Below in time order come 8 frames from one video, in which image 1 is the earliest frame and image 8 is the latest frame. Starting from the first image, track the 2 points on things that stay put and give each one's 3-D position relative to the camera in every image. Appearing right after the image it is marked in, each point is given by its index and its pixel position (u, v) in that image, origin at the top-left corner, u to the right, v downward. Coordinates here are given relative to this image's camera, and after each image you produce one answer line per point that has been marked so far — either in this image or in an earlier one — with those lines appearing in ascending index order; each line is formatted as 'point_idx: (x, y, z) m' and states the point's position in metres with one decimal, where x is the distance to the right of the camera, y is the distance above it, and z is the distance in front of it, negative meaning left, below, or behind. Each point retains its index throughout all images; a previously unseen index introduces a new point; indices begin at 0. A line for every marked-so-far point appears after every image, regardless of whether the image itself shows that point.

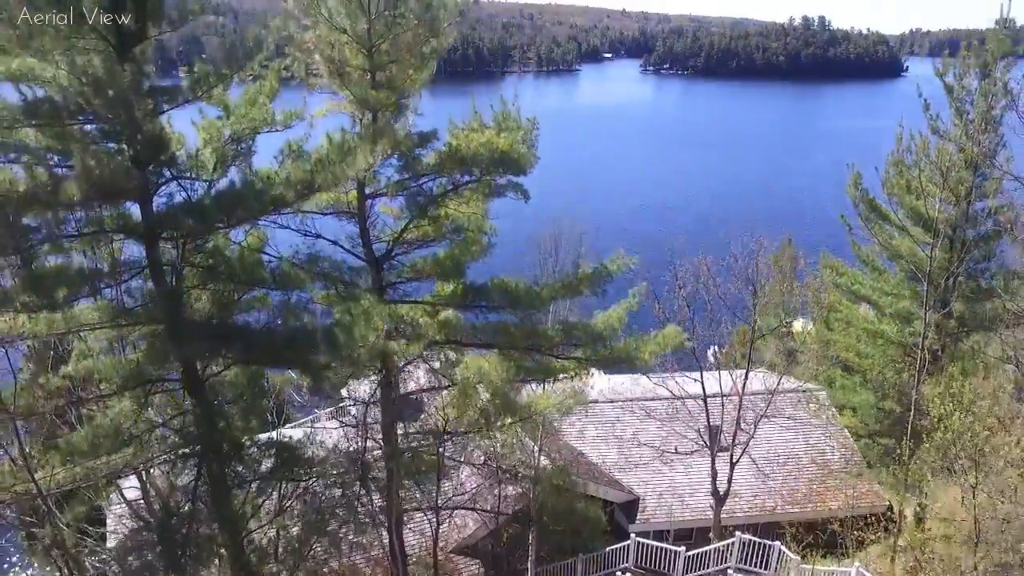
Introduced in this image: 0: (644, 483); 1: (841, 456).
0: (+2.4, -3.7, +12.4) m
1: (+6.2, -3.4, +13.0) m
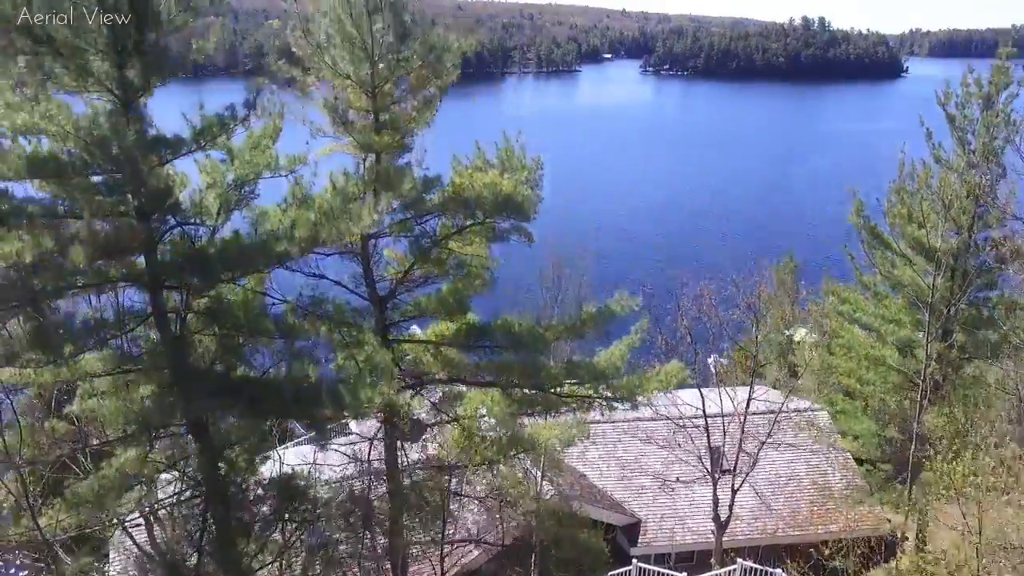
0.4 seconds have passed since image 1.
0: (+2.4, -4.0, +12.4) m
1: (+6.3, -3.6, +13.0) m
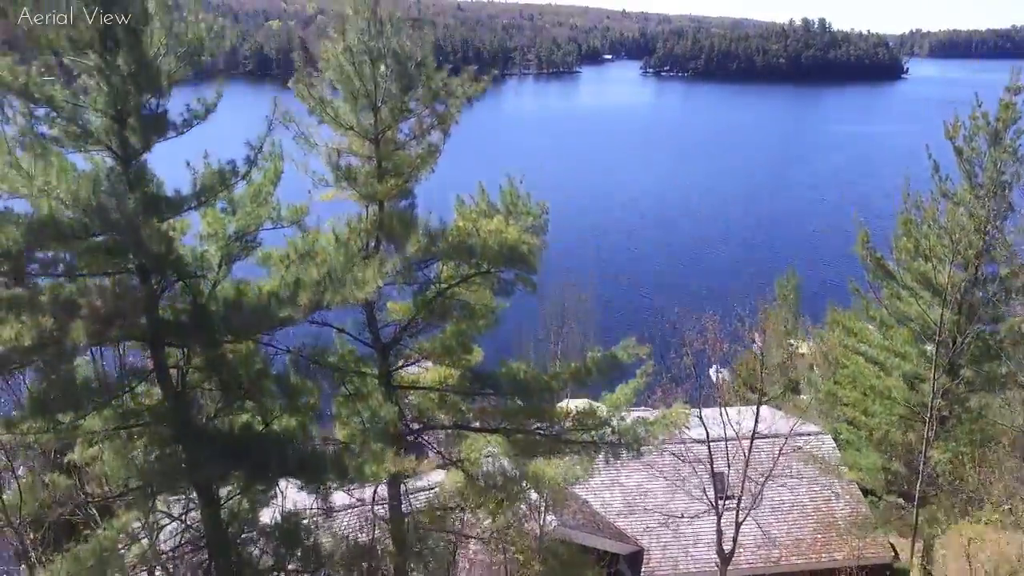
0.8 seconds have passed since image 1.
0: (+2.4, -4.4, +12.4) m
1: (+6.3, -4.0, +13.0) m
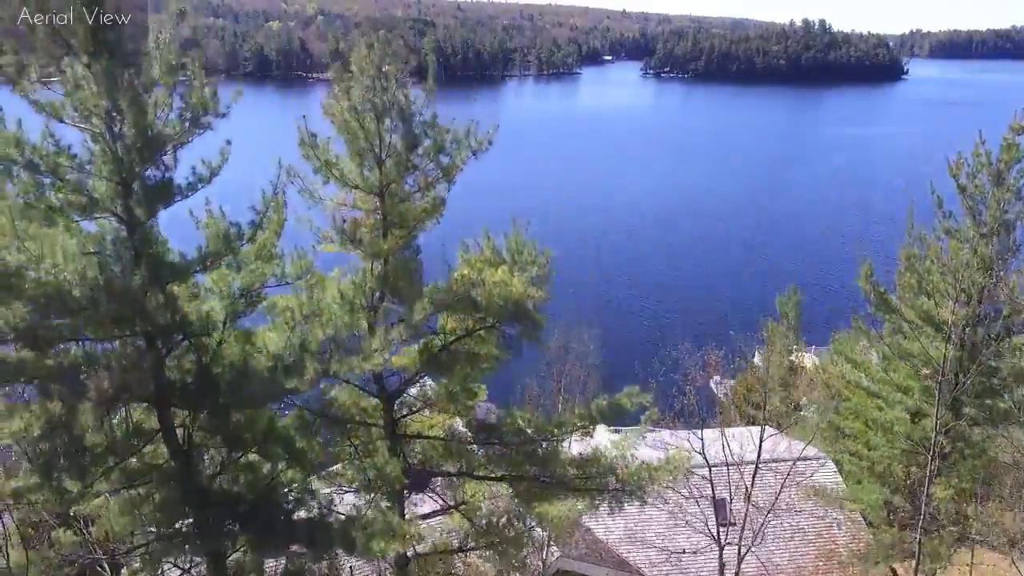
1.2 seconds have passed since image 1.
0: (+2.5, -4.8, +12.4) m
1: (+6.3, -4.4, +13.0) m
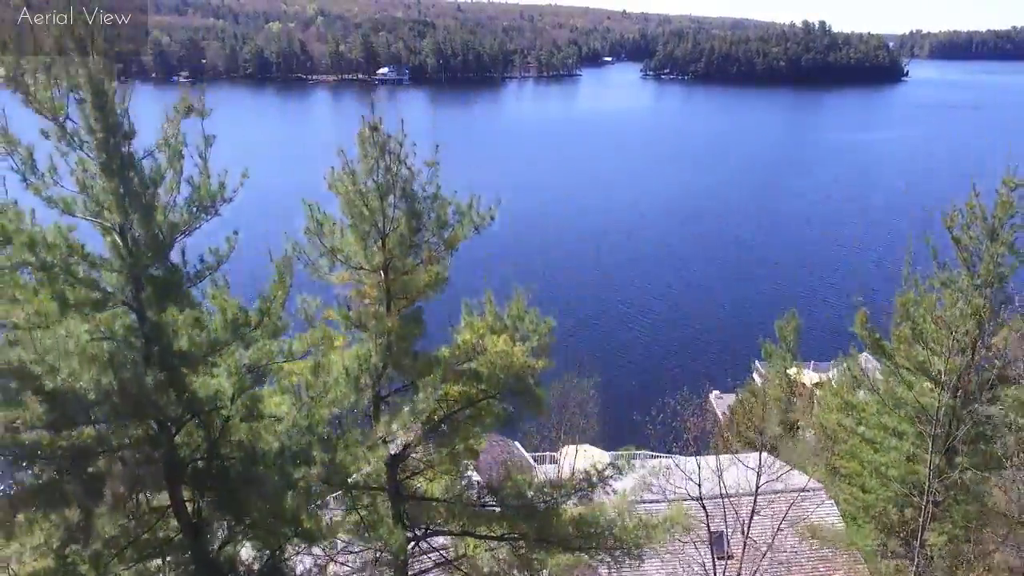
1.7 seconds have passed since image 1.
0: (+2.5, -5.3, +12.5) m
1: (+6.3, -4.9, +13.1) m
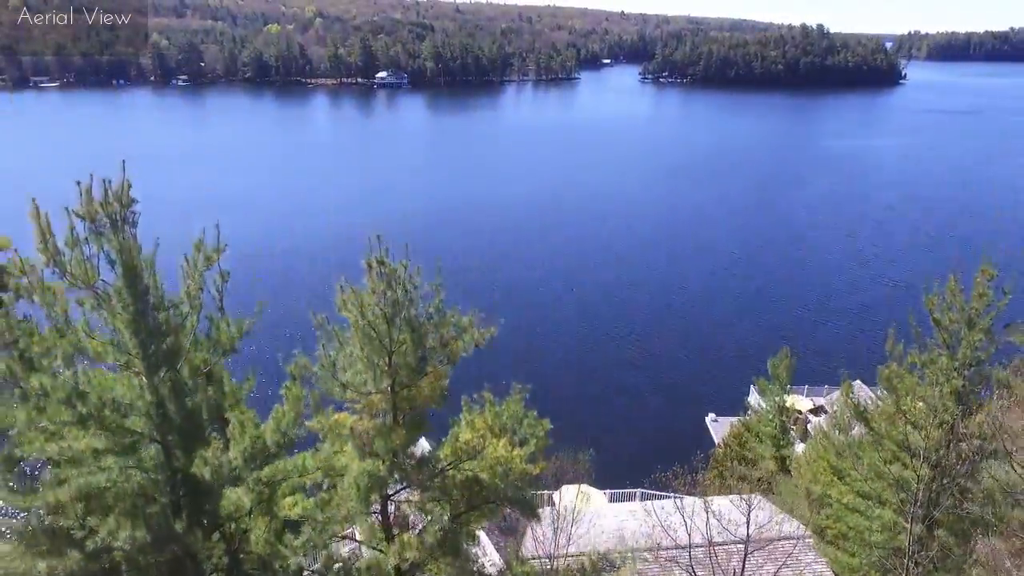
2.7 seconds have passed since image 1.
0: (+2.5, -6.1, +12.9) m
1: (+6.3, -5.7, +13.5) m
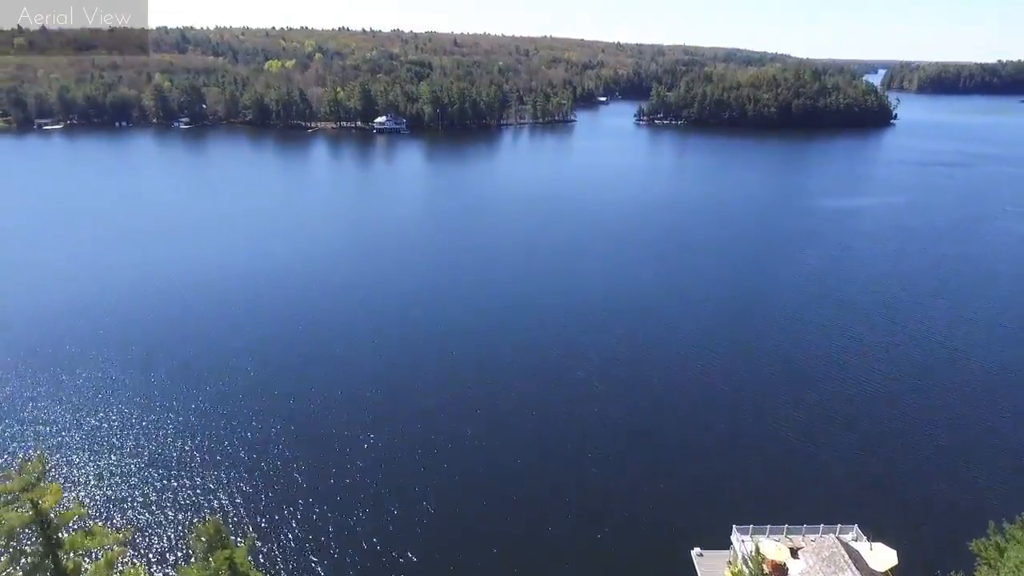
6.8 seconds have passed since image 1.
0: (+2.4, -11.0, +14.3) m
1: (+6.3, -10.7, +14.9) m
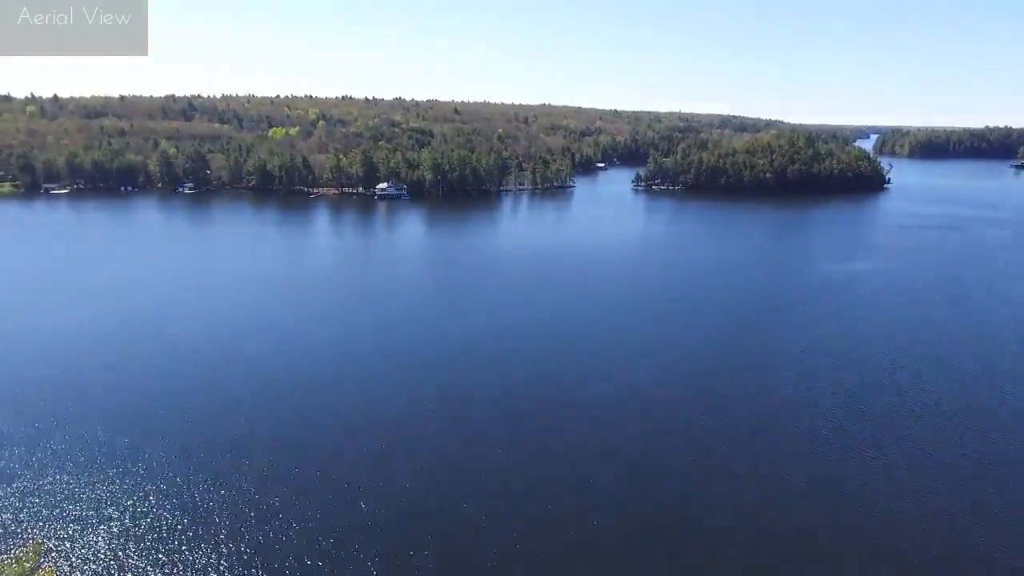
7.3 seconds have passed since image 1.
0: (+2.3, -12.2, +13.2) m
1: (+6.2, -11.9, +13.8) m
